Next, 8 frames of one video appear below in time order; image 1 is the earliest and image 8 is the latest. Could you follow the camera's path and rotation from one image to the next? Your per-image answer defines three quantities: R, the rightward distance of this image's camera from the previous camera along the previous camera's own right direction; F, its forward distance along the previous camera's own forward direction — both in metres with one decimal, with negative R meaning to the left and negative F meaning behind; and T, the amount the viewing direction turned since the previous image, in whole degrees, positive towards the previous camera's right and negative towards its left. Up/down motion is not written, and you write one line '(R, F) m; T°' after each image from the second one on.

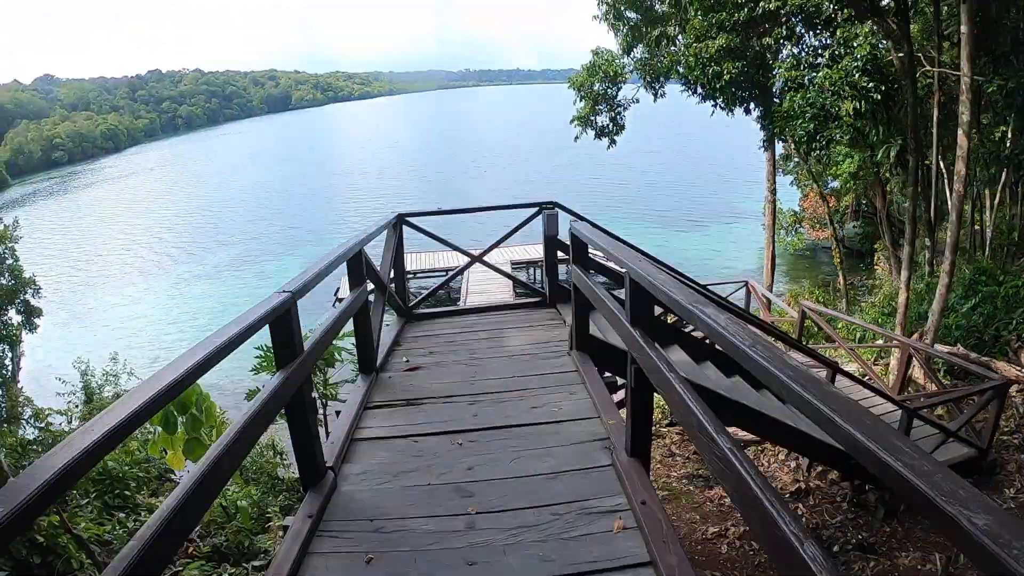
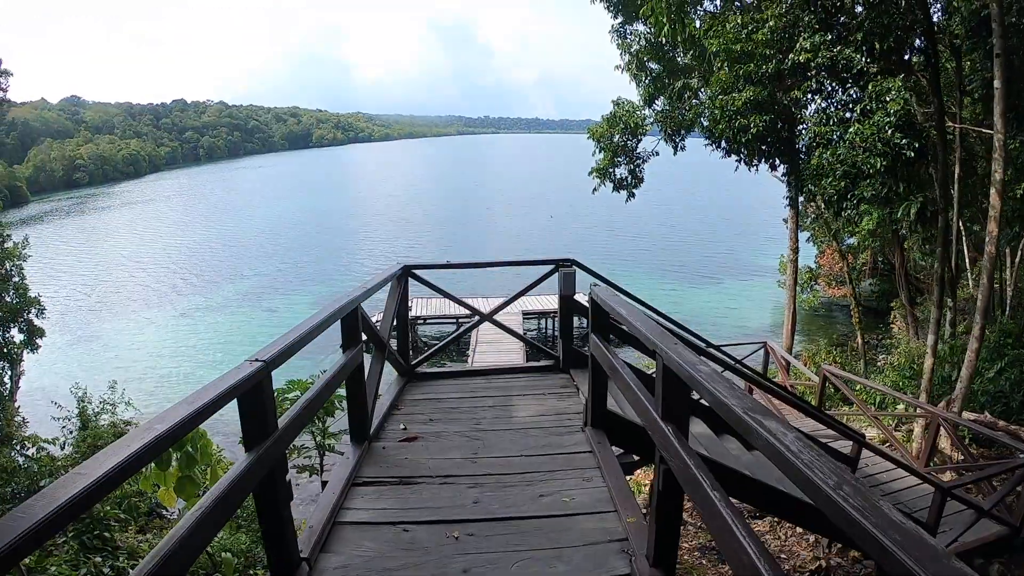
(0.0, +0.3) m; -1°
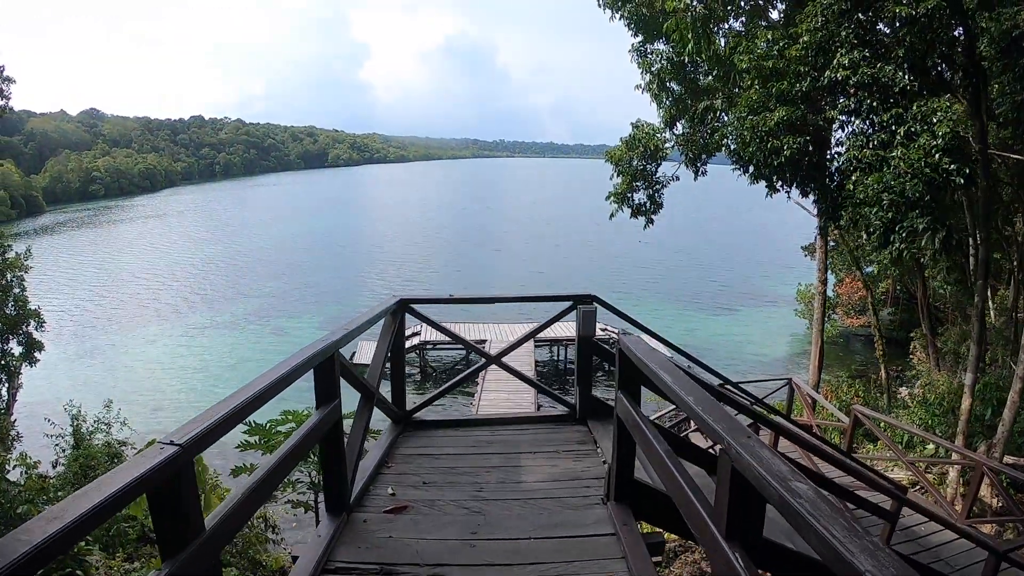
(0.0, +0.5) m; -1°
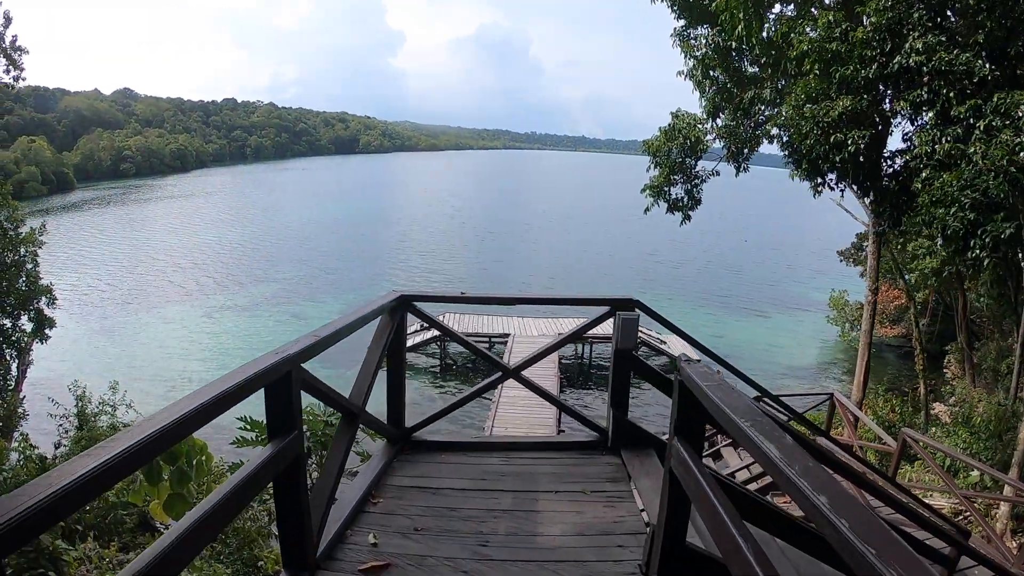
(0.0, +0.6) m; -2°
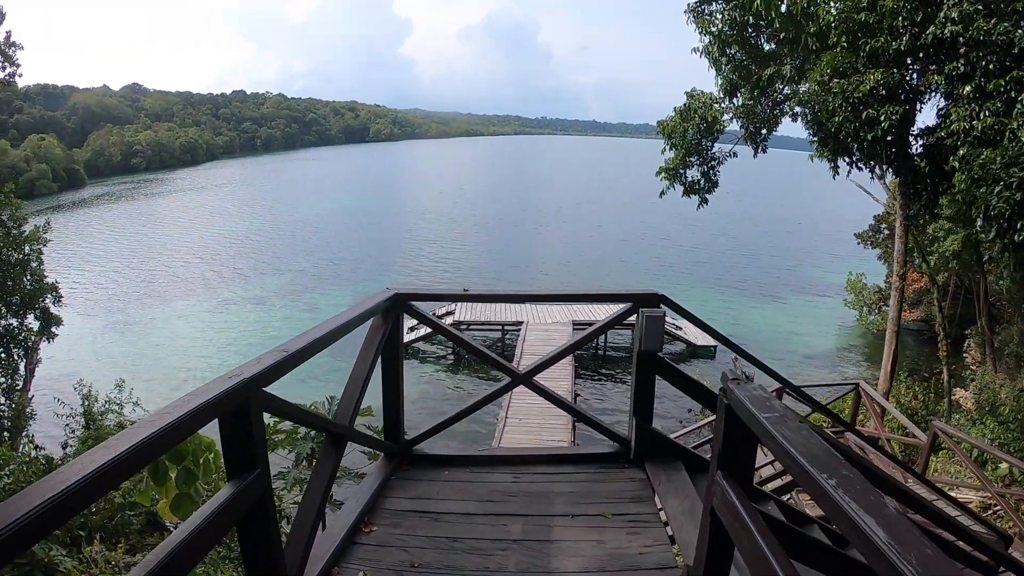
(0.0, +0.3) m; -1°
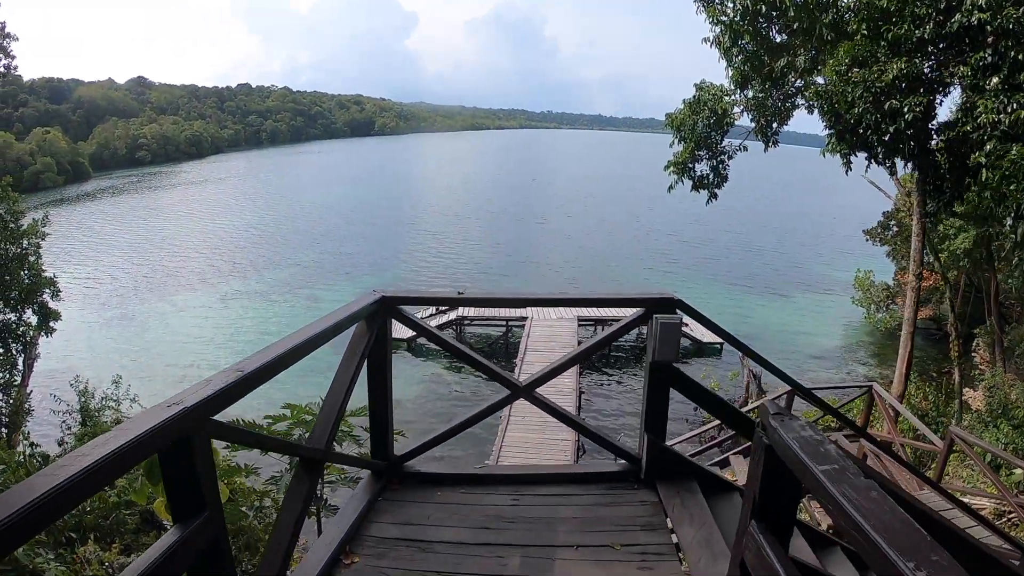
(0.0, +0.2) m; 0°
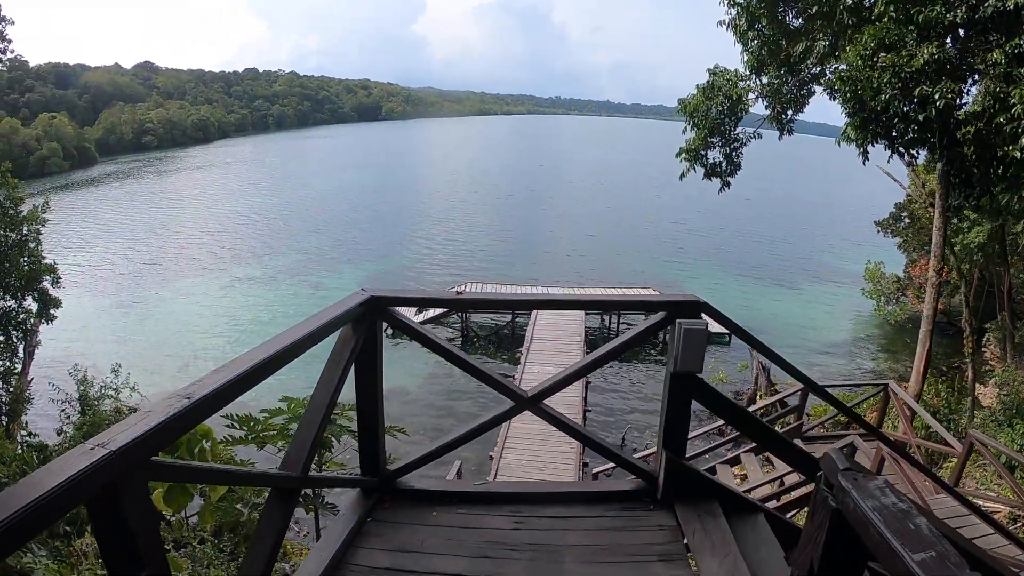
(0.0, +0.2) m; -1°
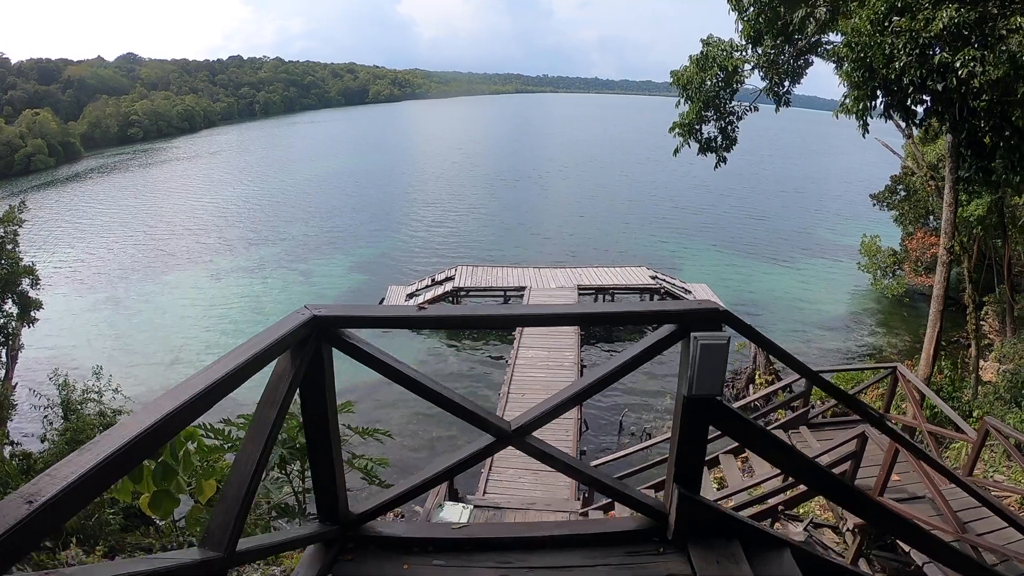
(+0.1, +0.3) m; 0°
